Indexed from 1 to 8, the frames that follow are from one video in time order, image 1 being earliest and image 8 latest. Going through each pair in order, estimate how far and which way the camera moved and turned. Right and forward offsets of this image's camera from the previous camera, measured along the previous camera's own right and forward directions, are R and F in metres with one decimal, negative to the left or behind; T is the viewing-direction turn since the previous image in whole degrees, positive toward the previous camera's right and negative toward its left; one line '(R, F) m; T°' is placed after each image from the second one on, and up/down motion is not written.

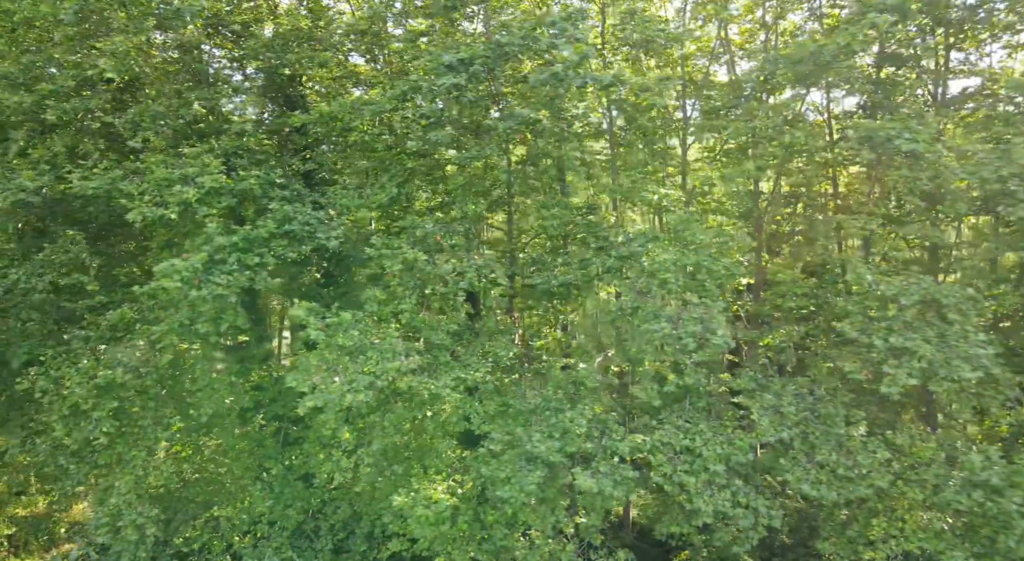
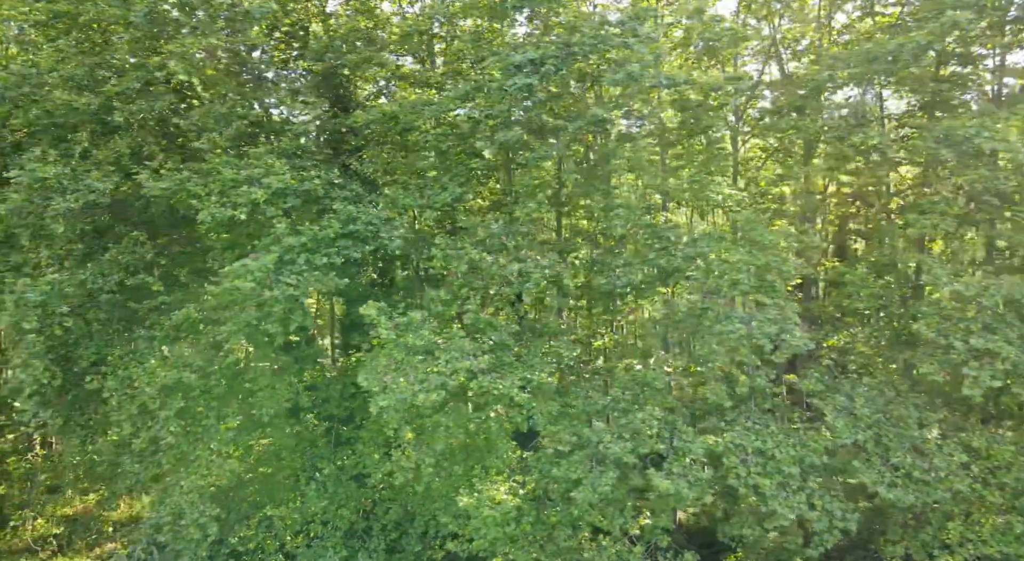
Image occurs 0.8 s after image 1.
(-0.5, 0.0) m; -1°
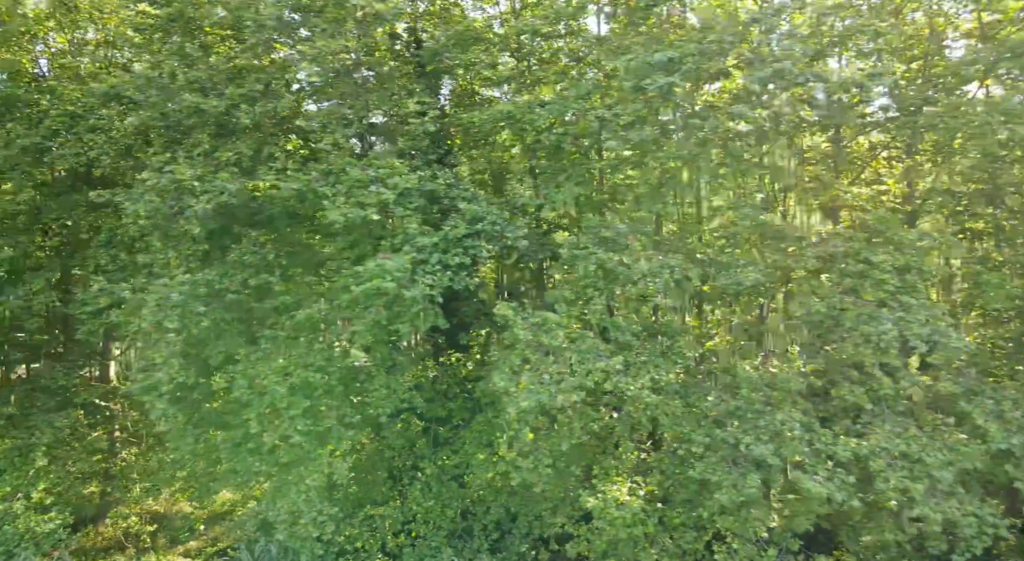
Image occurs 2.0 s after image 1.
(-1.1, 0.0) m; -2°
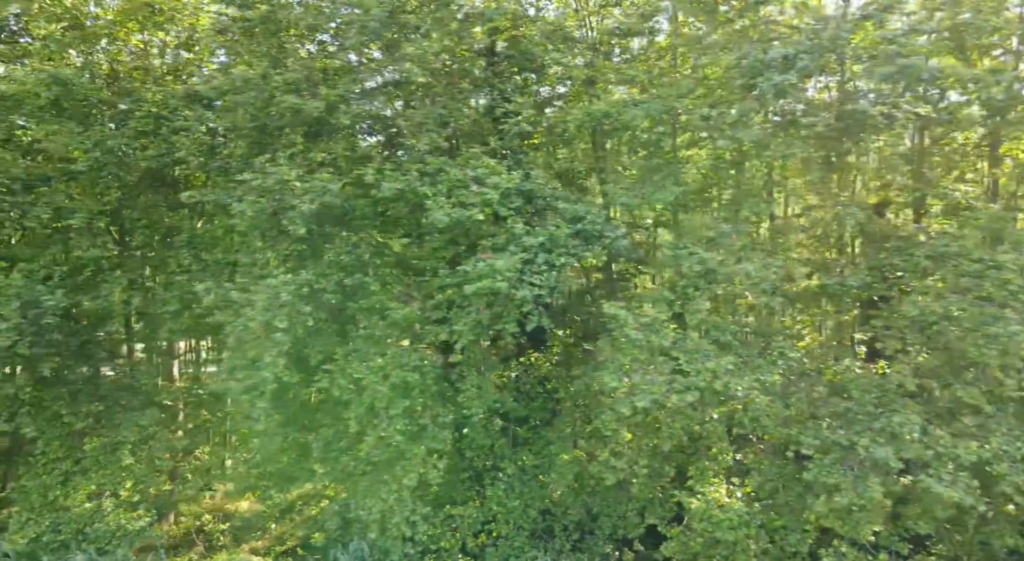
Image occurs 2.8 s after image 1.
(-0.9, 0.0) m; -1°
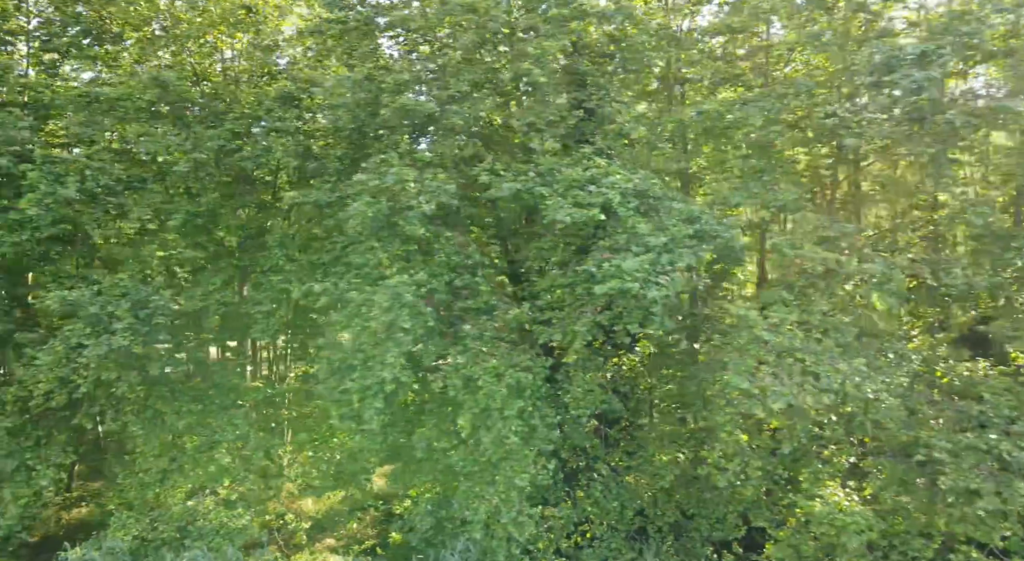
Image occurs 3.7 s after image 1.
(-1.0, 0.0) m; -1°
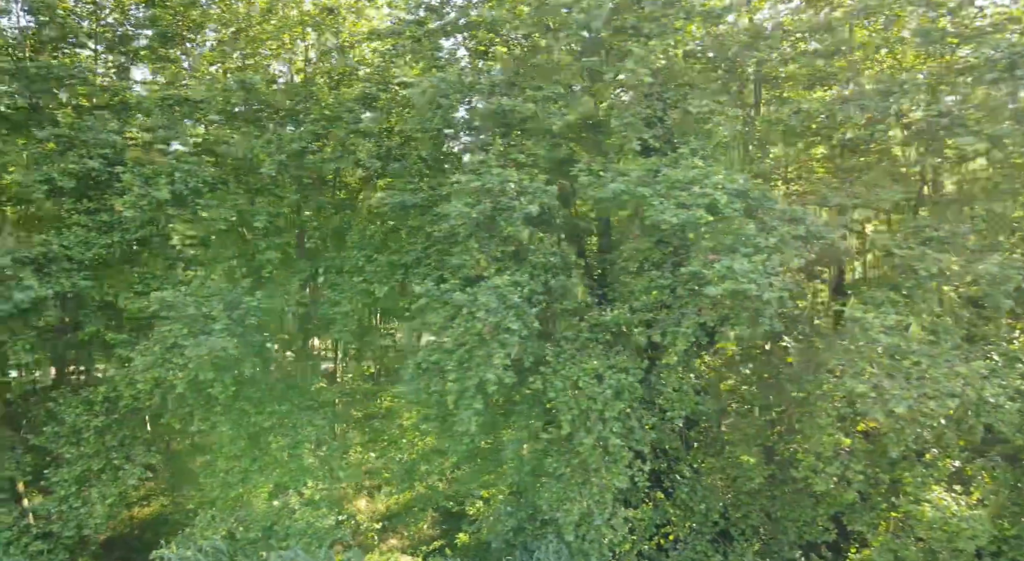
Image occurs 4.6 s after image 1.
(-0.9, 0.0) m; -1°
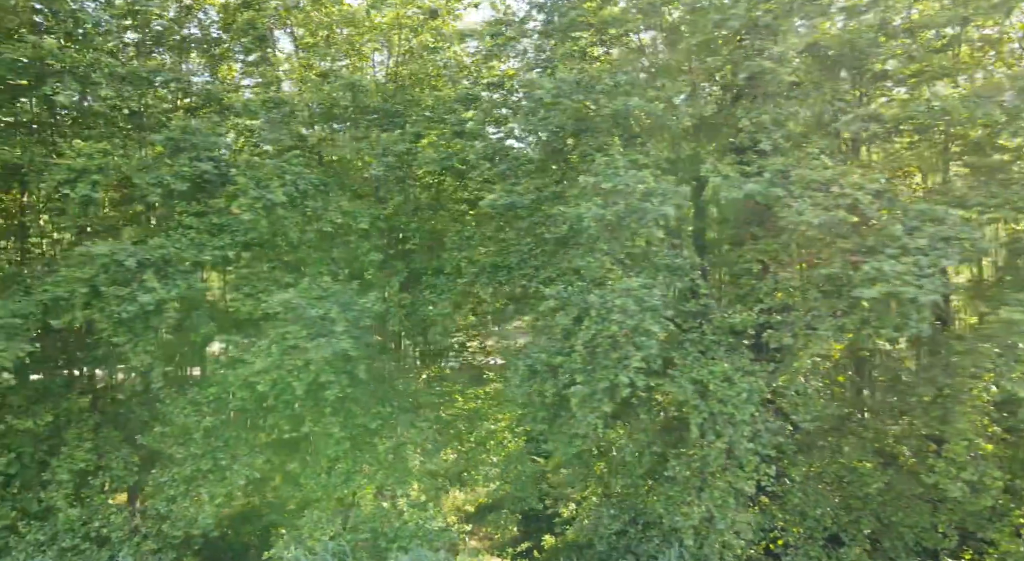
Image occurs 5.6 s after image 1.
(-1.1, 0.0) m; -1°
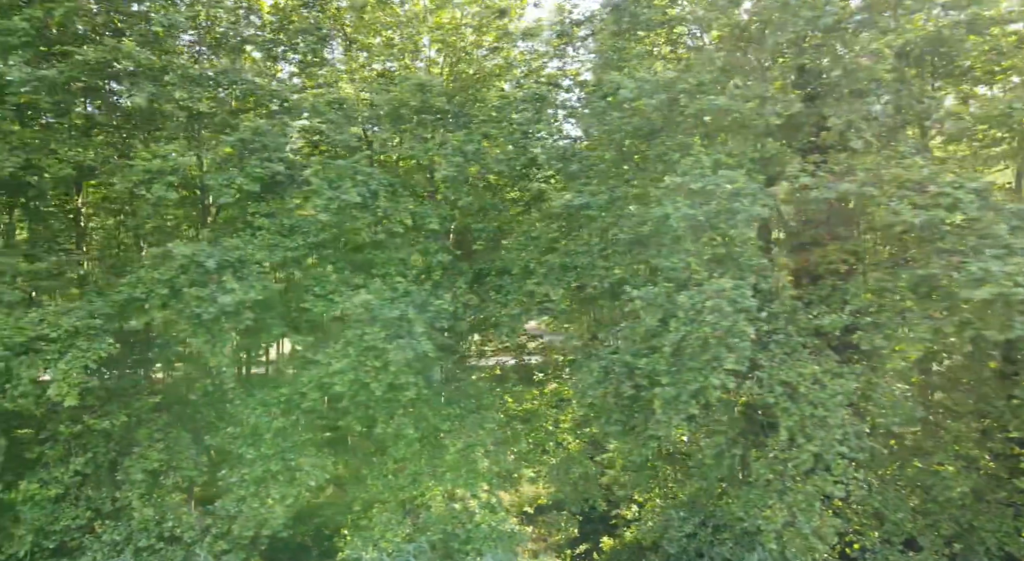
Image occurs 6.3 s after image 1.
(-0.7, 0.0) m; -1°
